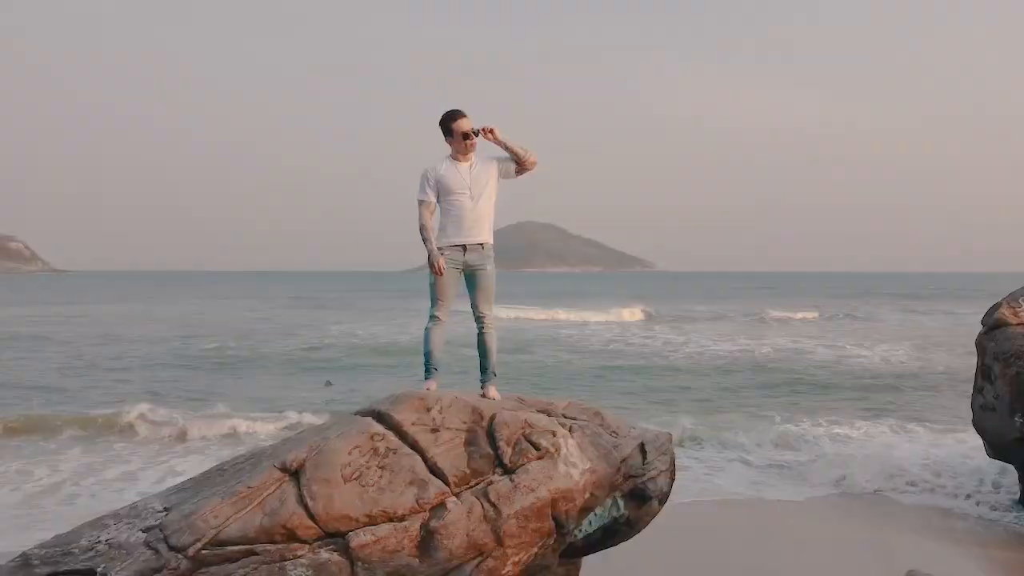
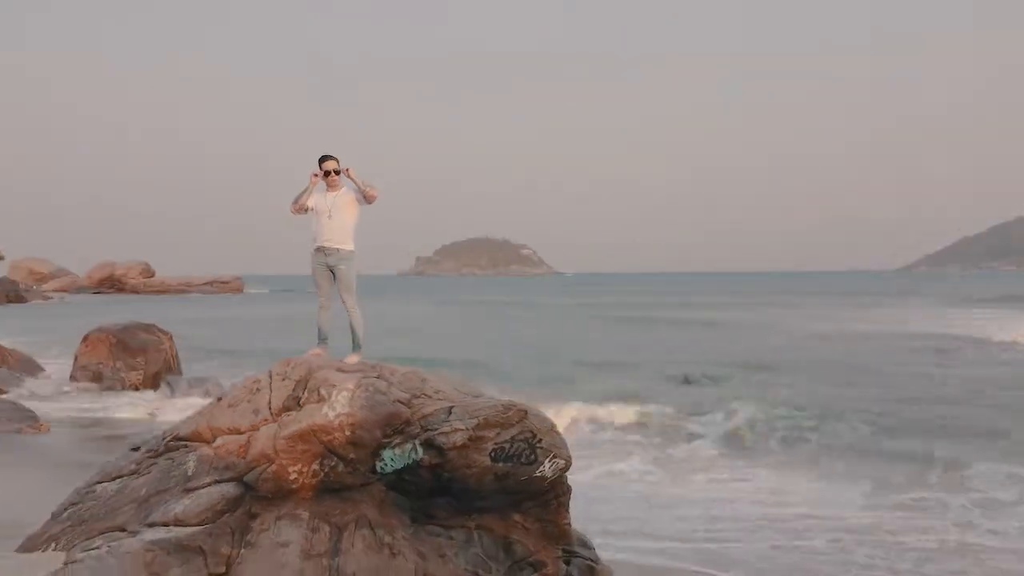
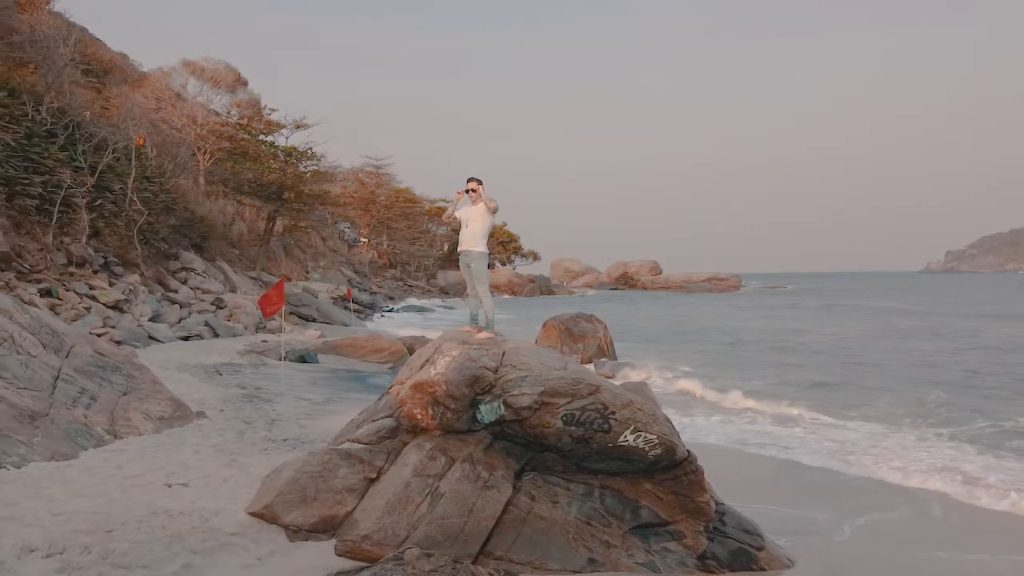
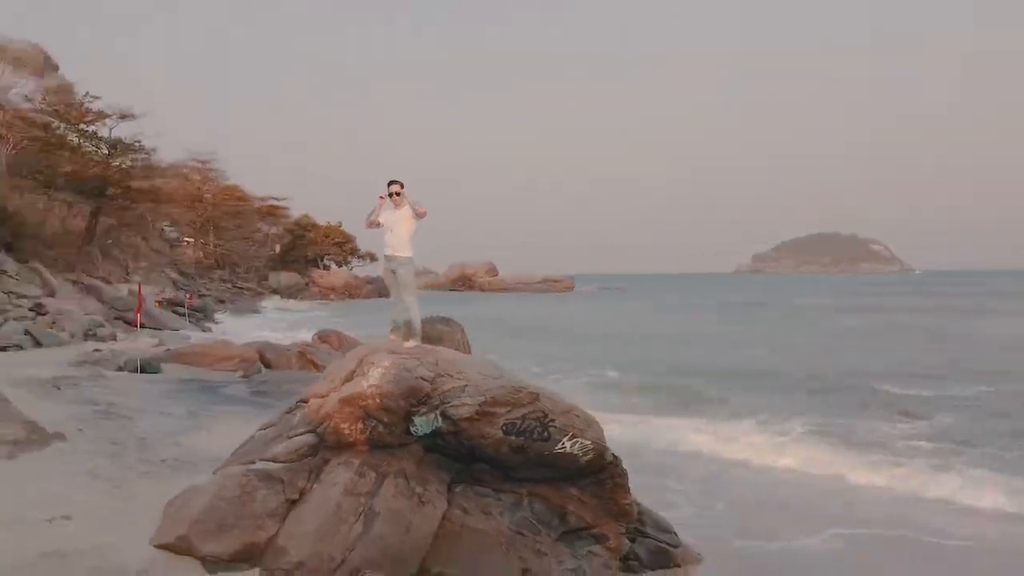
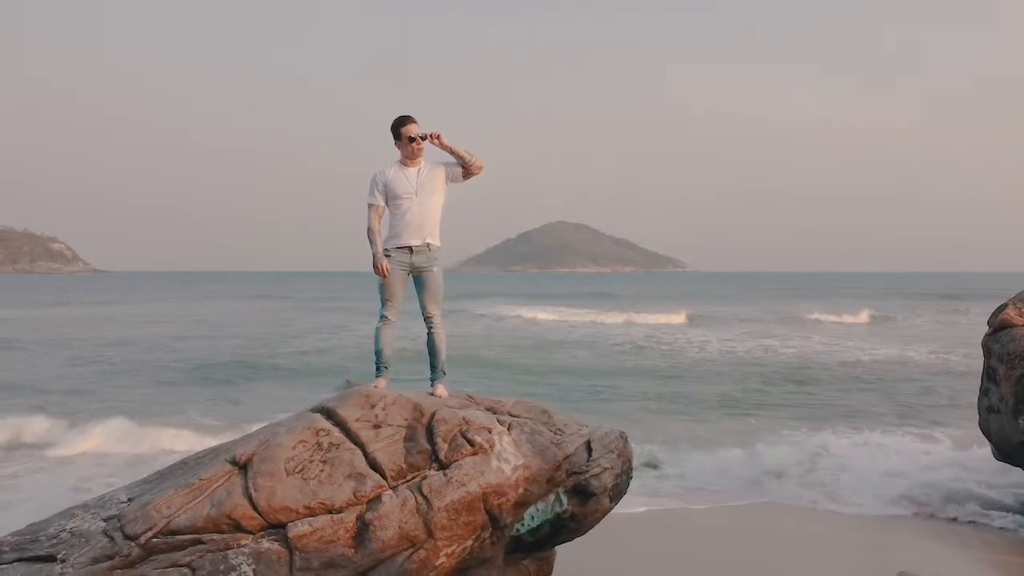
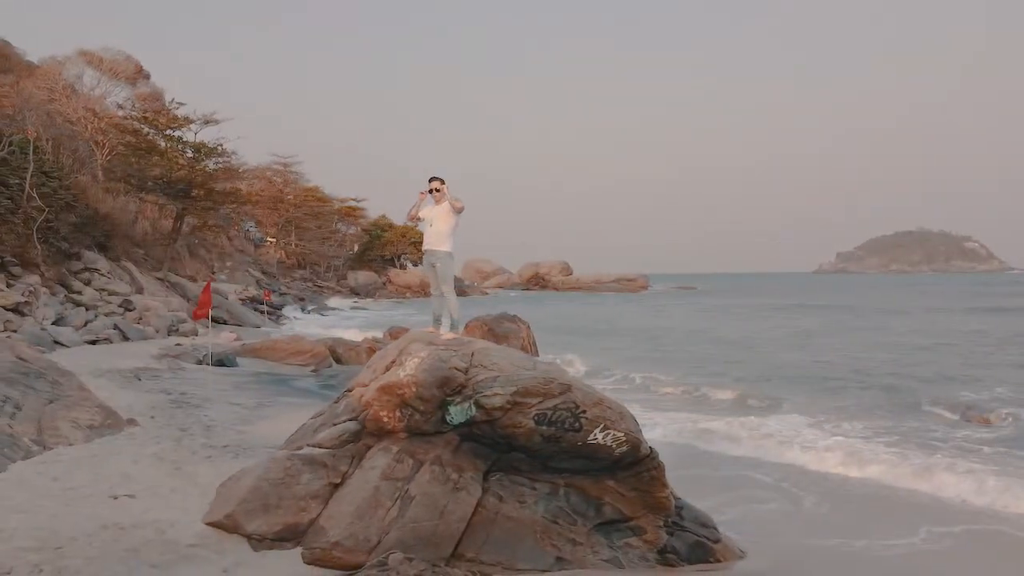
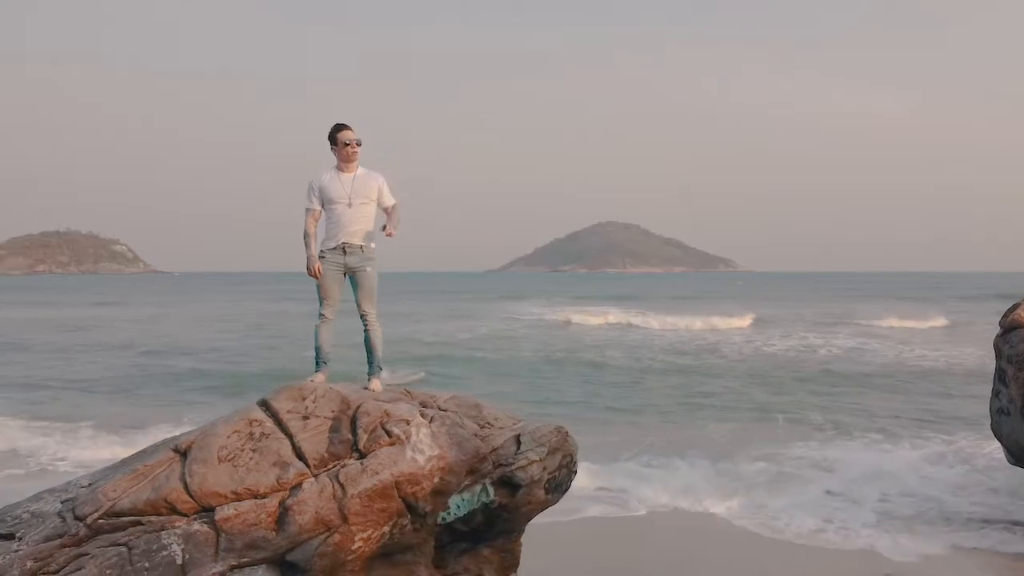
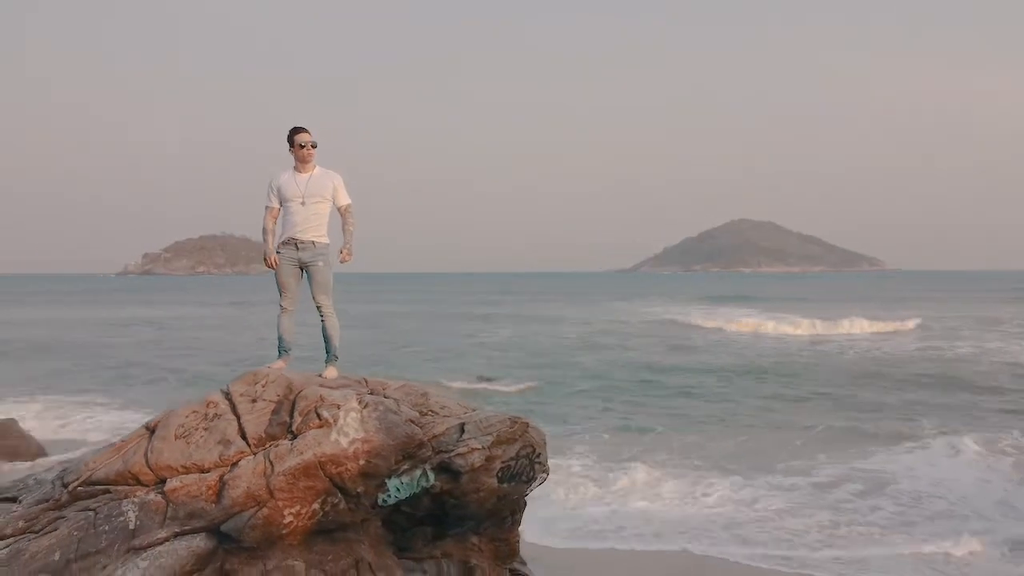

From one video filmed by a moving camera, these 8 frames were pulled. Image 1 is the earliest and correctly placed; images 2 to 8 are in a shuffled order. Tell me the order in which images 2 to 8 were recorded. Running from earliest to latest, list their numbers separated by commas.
5, 7, 8, 2, 4, 6, 3
